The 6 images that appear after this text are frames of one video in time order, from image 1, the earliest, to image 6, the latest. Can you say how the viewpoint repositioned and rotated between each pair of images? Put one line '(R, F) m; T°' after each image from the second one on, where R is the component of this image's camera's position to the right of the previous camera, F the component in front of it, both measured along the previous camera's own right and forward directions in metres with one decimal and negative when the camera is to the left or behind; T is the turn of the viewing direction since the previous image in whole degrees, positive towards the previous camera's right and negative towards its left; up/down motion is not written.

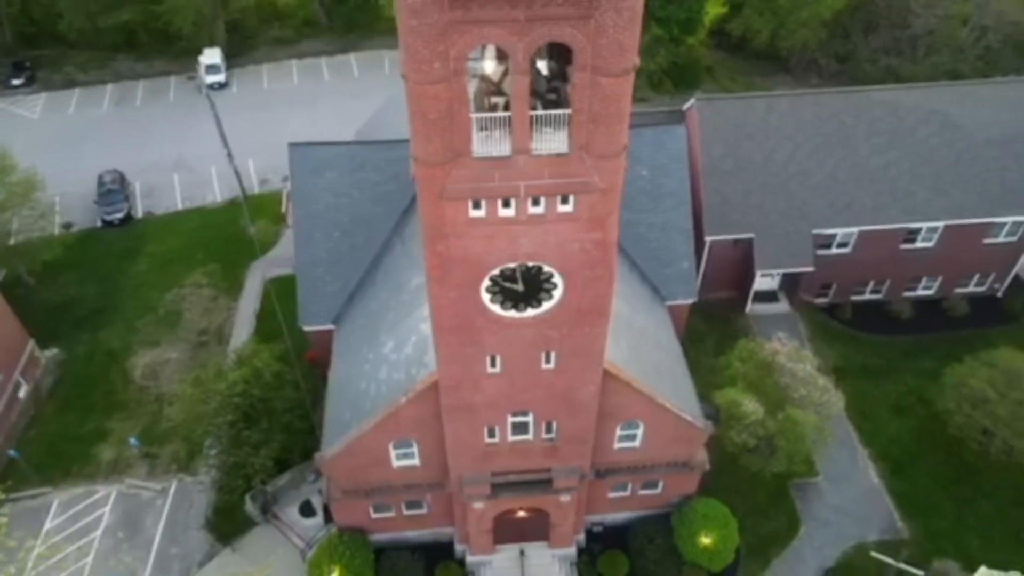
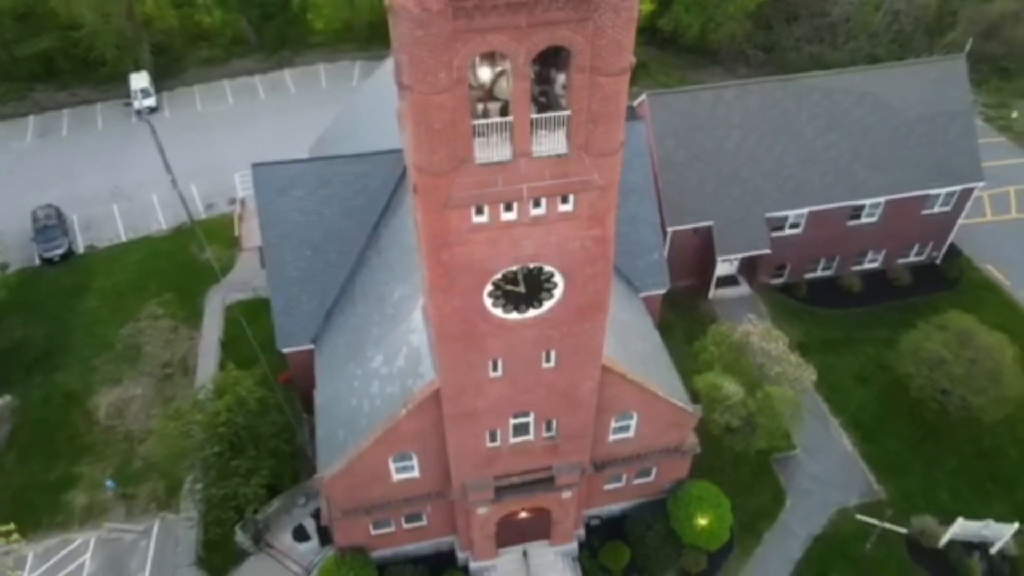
(-1.5, -0.1) m; +5°
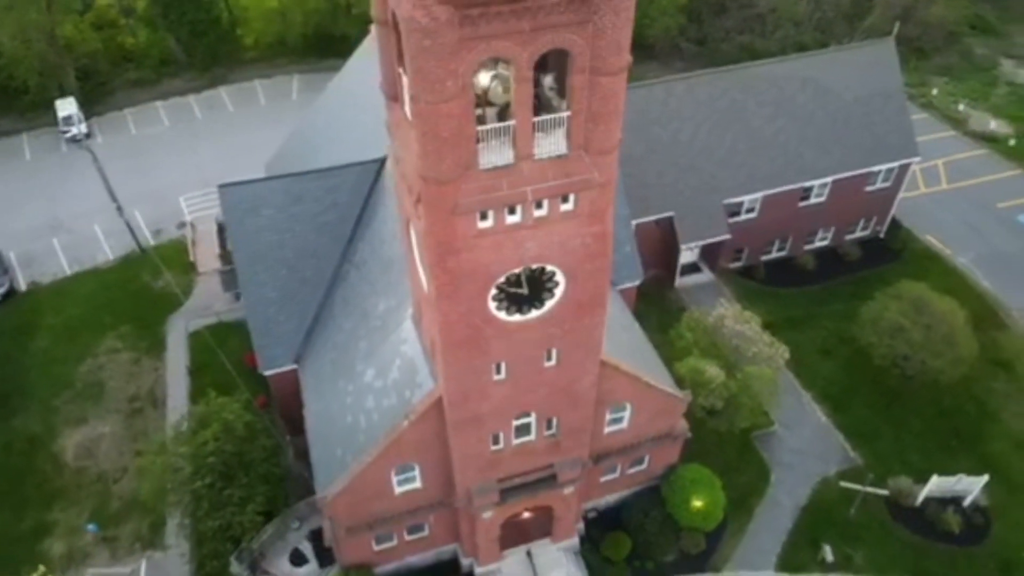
(-1.5, -0.1) m; +5°
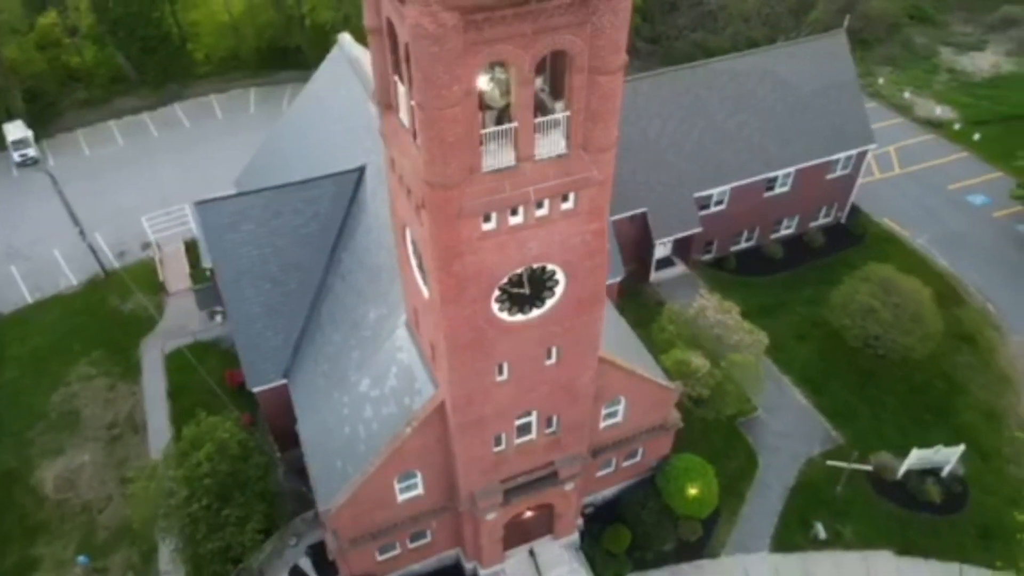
(-1.1, -0.2) m; +3°
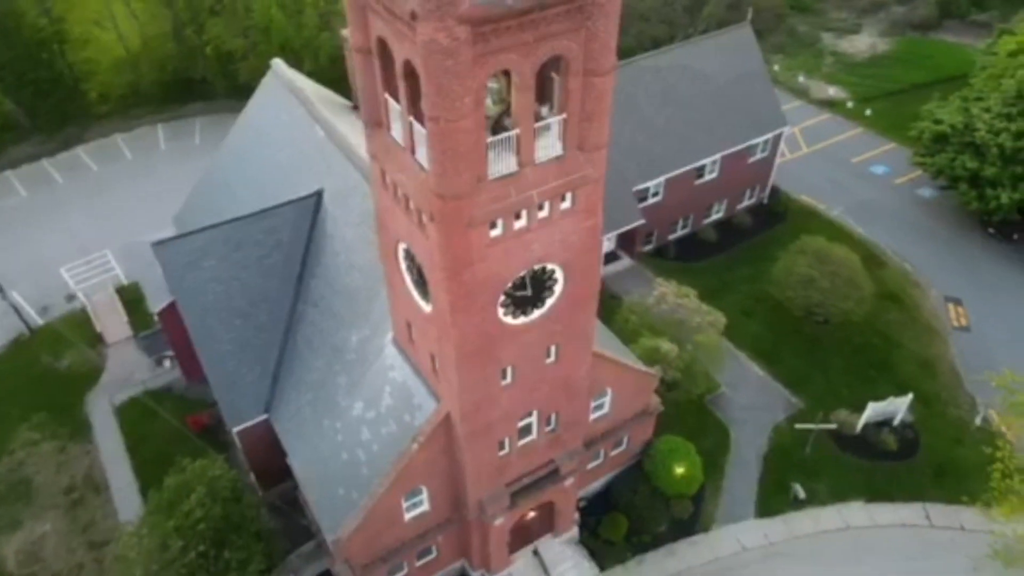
(-2.2, -0.2) m; +7°
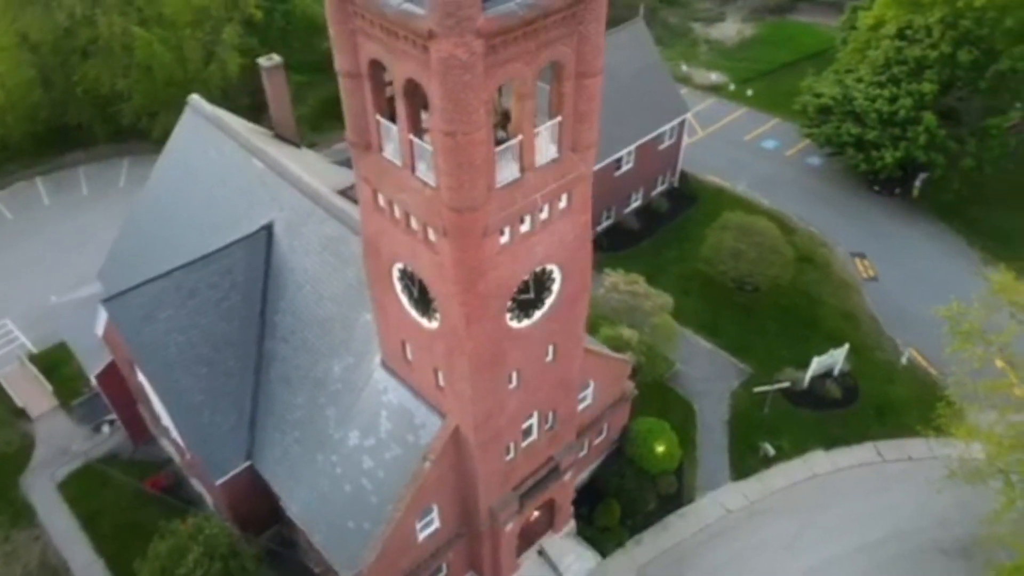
(-2.8, -0.1) m; +8°
